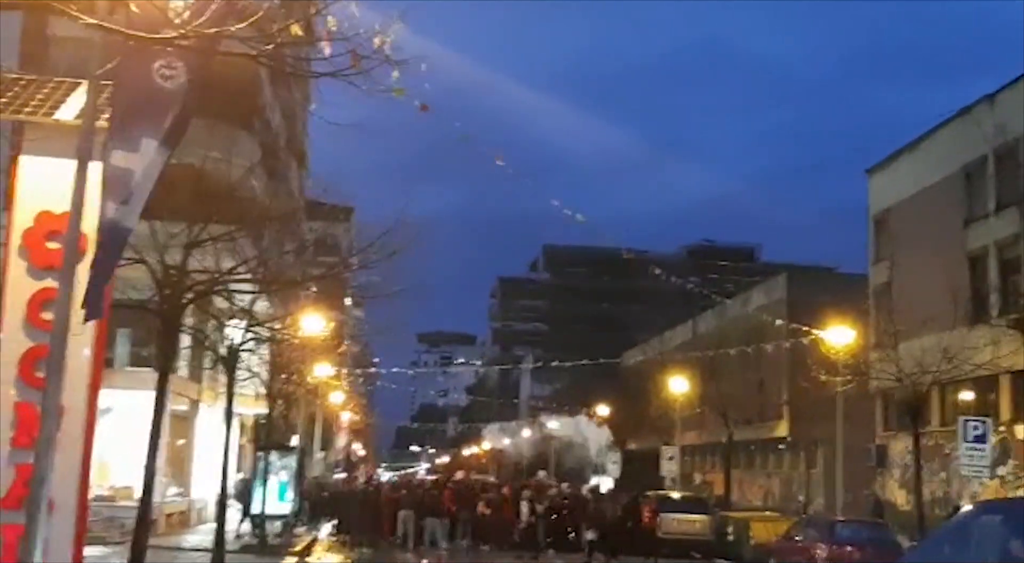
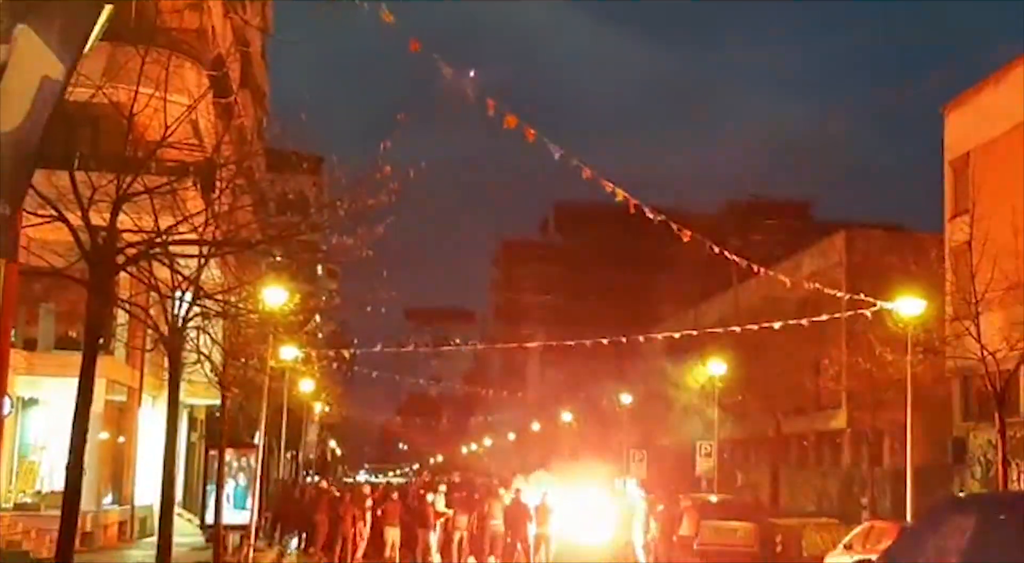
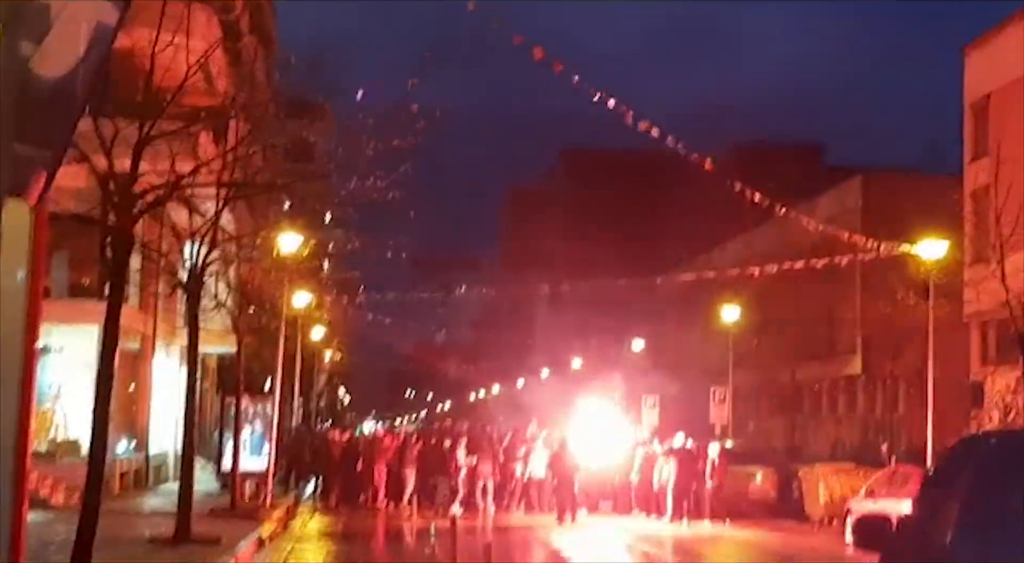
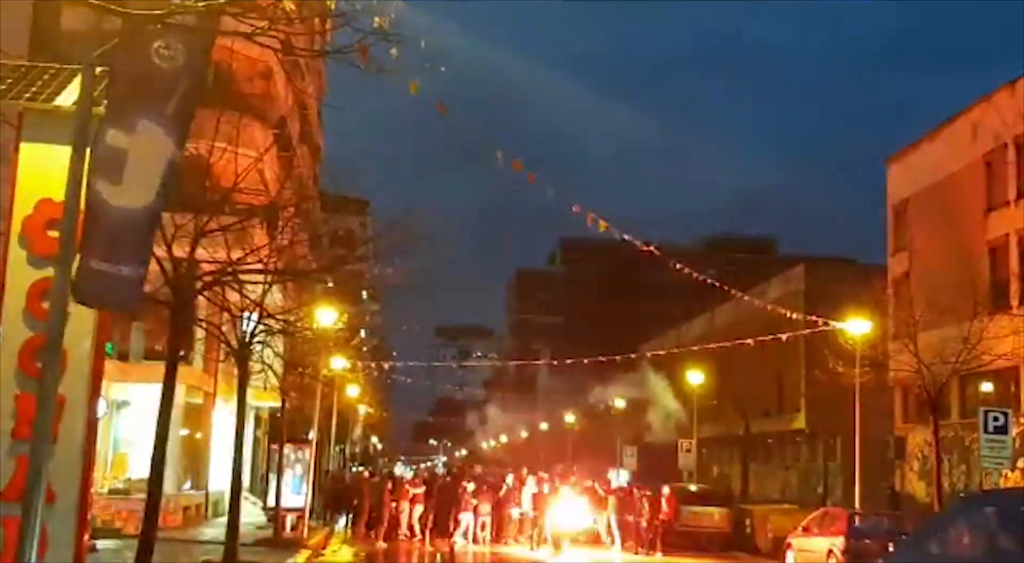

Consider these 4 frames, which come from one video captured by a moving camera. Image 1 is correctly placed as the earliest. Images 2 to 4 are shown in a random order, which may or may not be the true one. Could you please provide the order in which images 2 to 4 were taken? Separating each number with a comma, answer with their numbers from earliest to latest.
4, 2, 3
